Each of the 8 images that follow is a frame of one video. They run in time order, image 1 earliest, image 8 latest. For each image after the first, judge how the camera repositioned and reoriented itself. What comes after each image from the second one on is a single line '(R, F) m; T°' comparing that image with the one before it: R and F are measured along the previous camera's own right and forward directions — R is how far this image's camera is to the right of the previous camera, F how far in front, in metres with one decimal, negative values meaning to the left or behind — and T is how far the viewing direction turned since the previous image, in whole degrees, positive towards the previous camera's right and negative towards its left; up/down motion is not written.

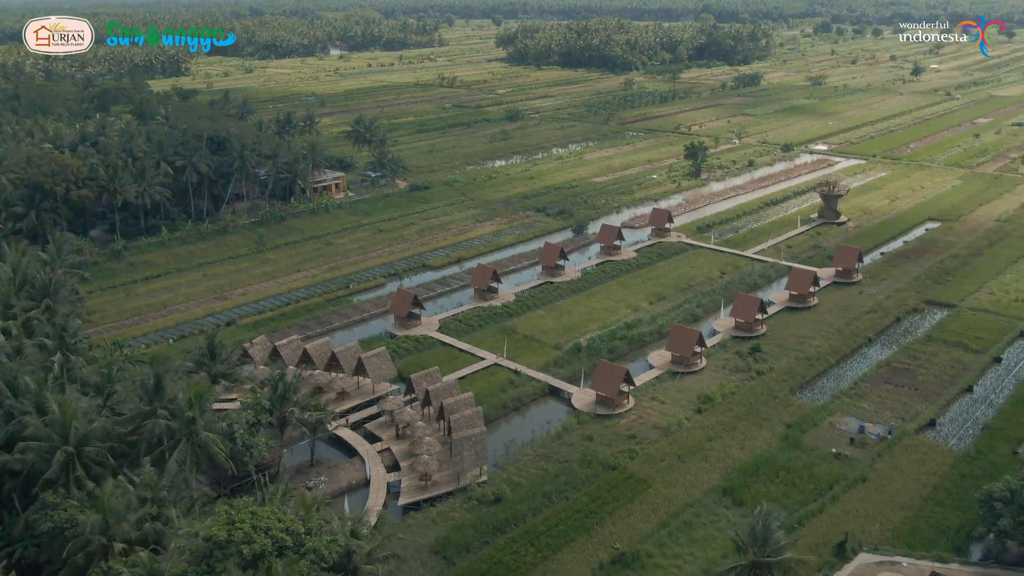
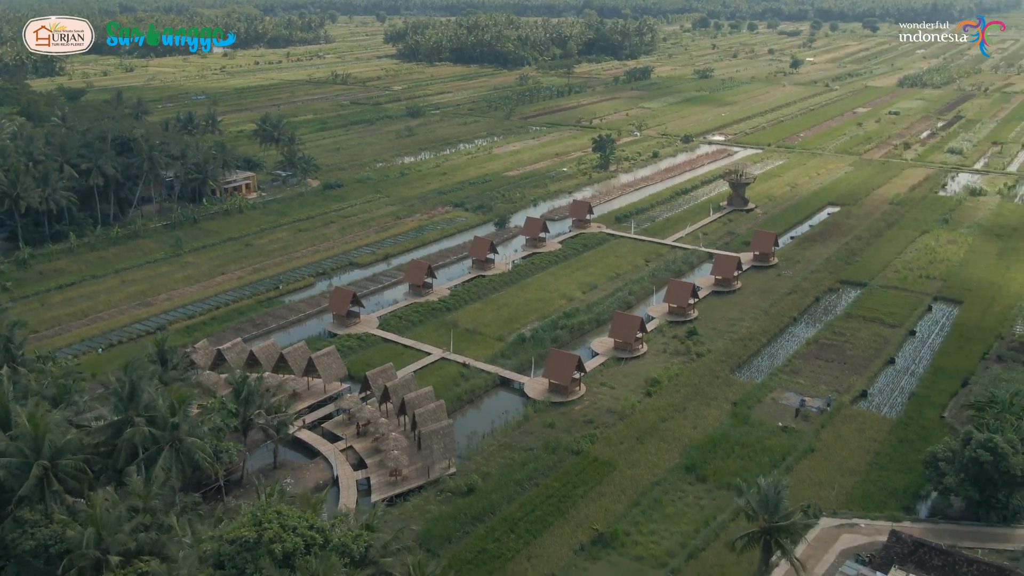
(-2.4, -0.2) m; +7°
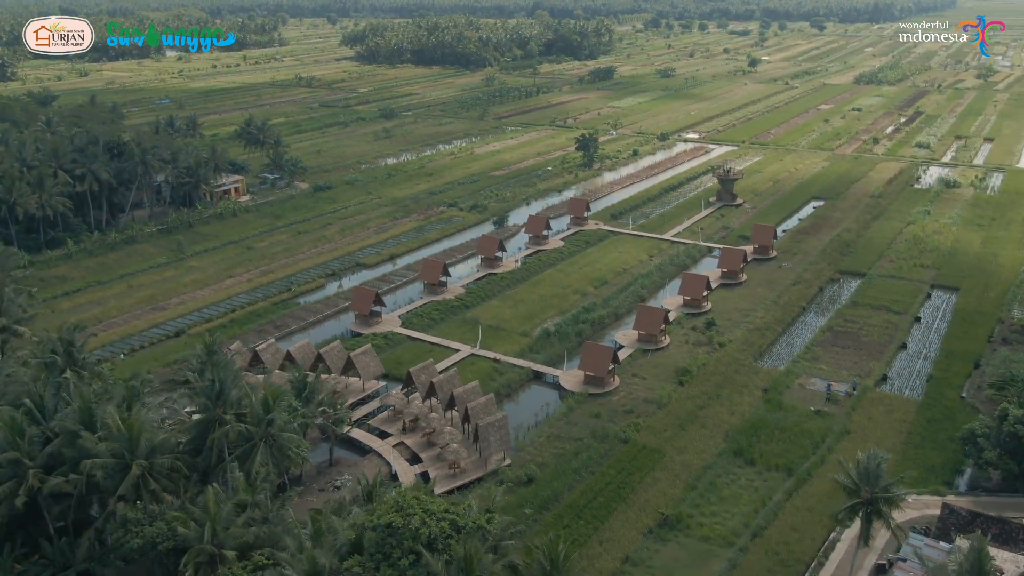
(-3.4, -0.6) m; +3°
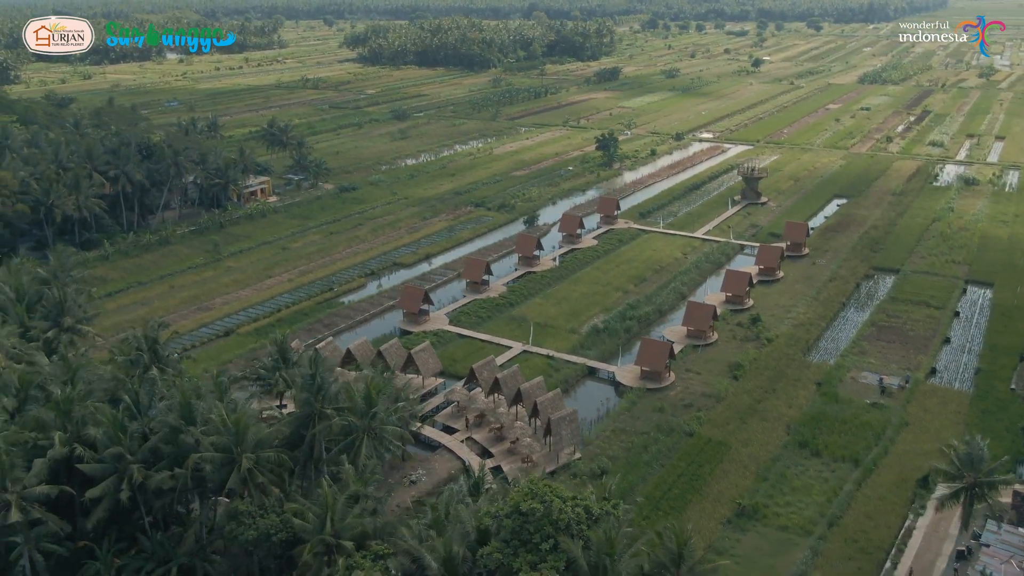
(-2.6, -0.4) m; +1°
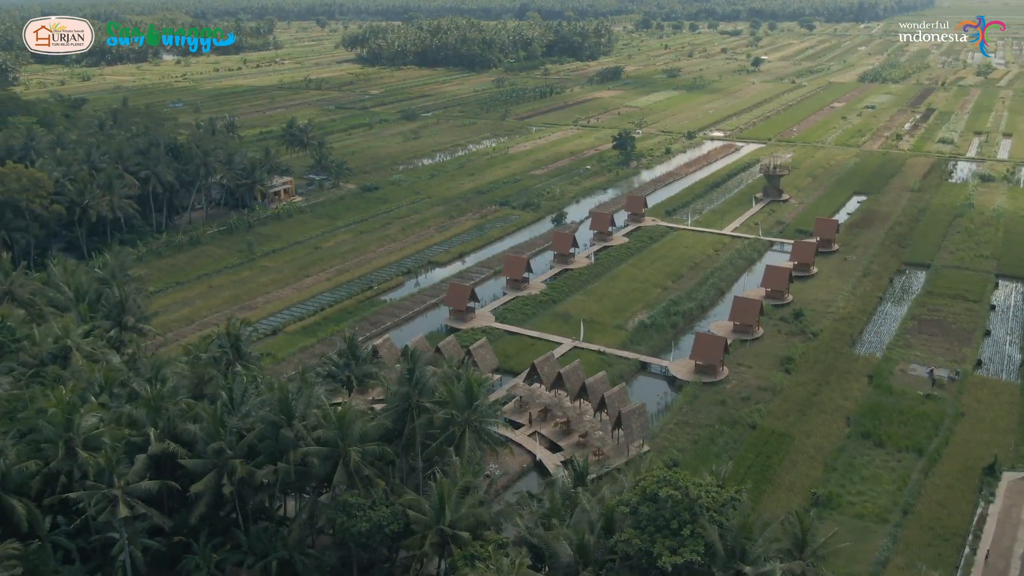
(-2.8, -0.4) m; +1°
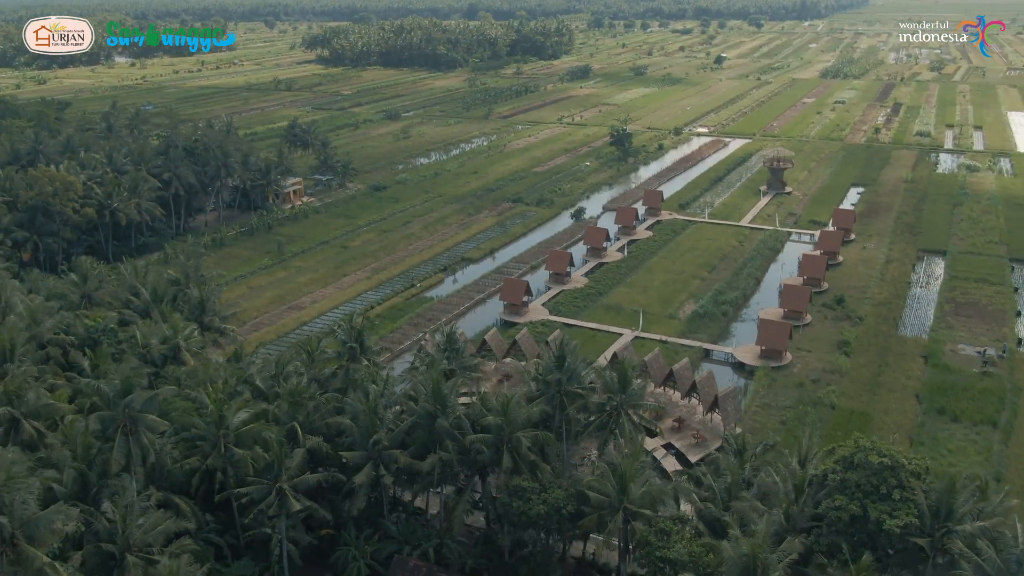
(-5.4, -0.6) m; +4°
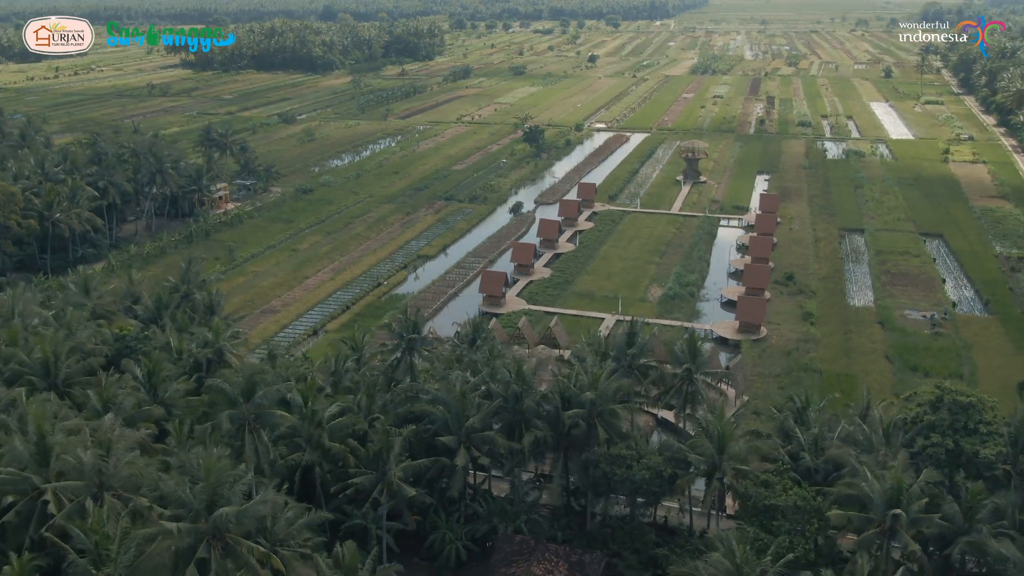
(-6.0, -0.7) m; +9°
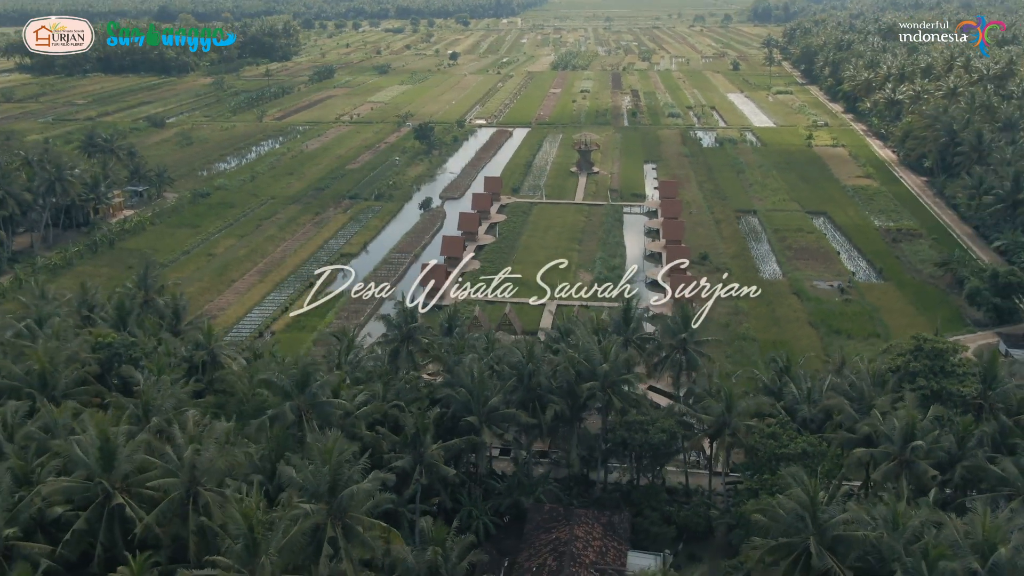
(-4.6, -0.9) m; +9°
